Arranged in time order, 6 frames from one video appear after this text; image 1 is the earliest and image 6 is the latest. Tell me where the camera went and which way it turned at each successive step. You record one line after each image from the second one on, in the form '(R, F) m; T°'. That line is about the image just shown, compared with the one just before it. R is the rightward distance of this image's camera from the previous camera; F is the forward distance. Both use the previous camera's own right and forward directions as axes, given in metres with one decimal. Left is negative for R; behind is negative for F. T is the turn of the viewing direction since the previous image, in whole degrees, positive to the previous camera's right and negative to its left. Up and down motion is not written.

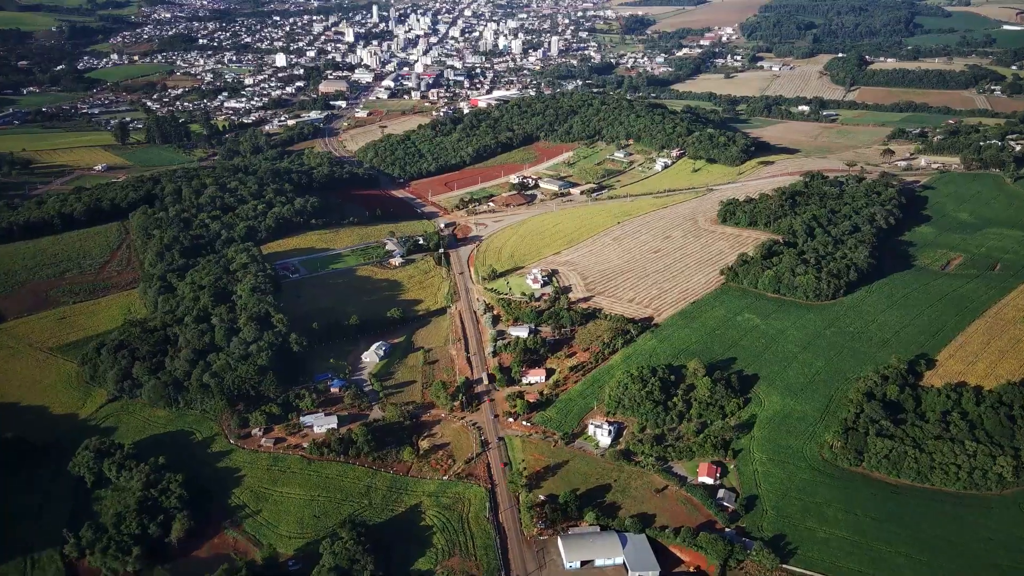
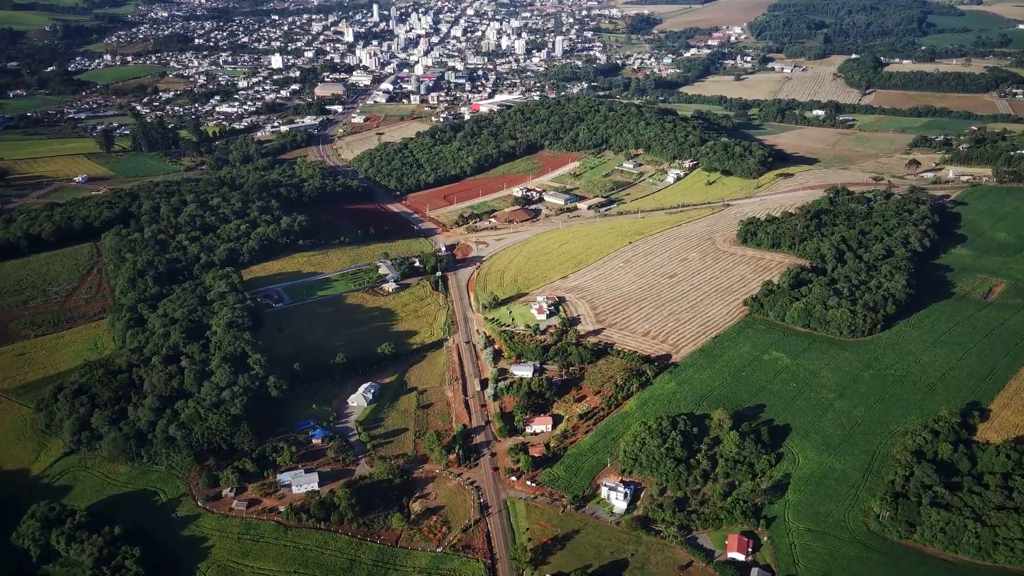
(0.0, +3.8) m; 0°
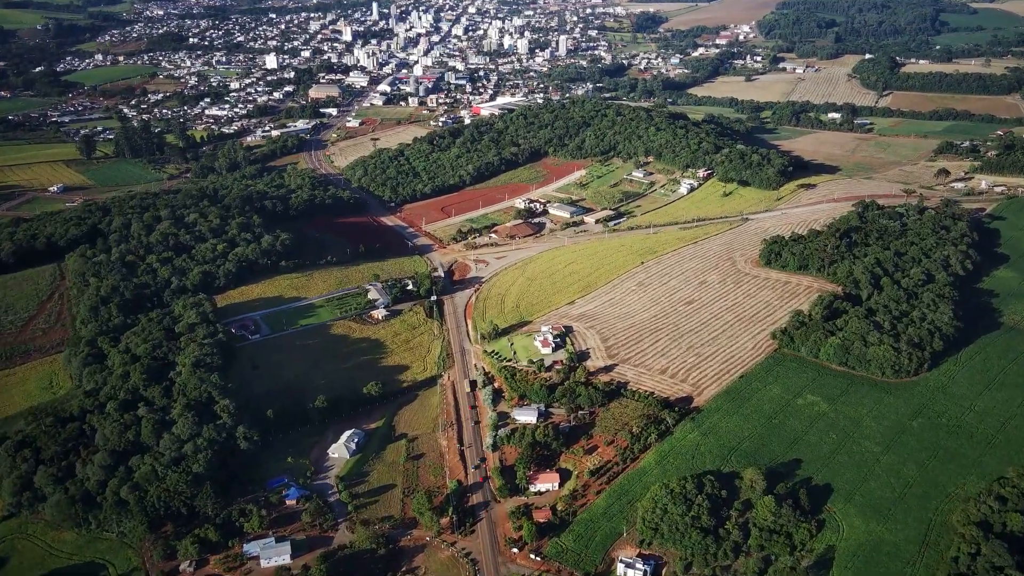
(0.0, +4.0) m; 0°
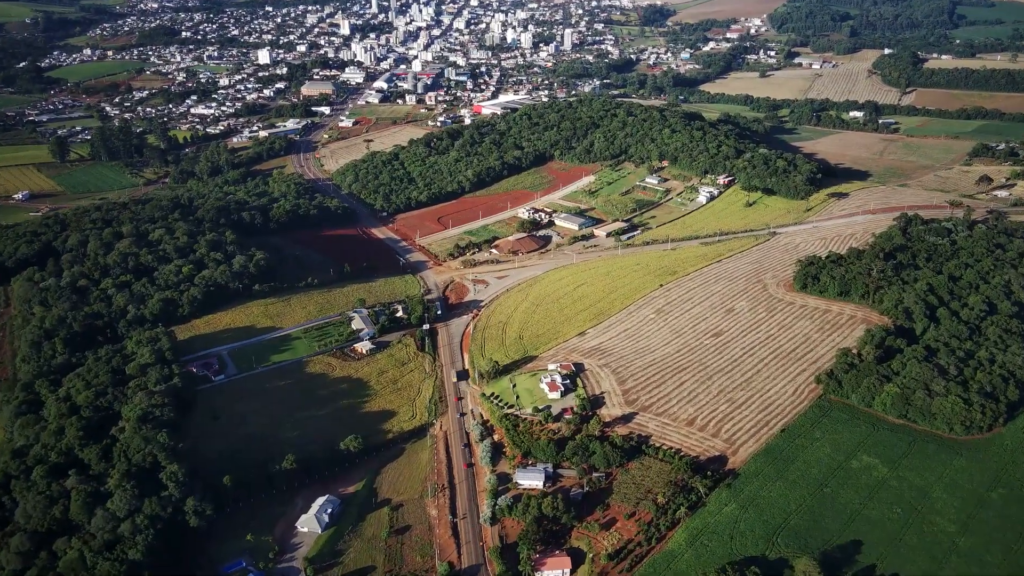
(0.0, +4.9) m; 0°
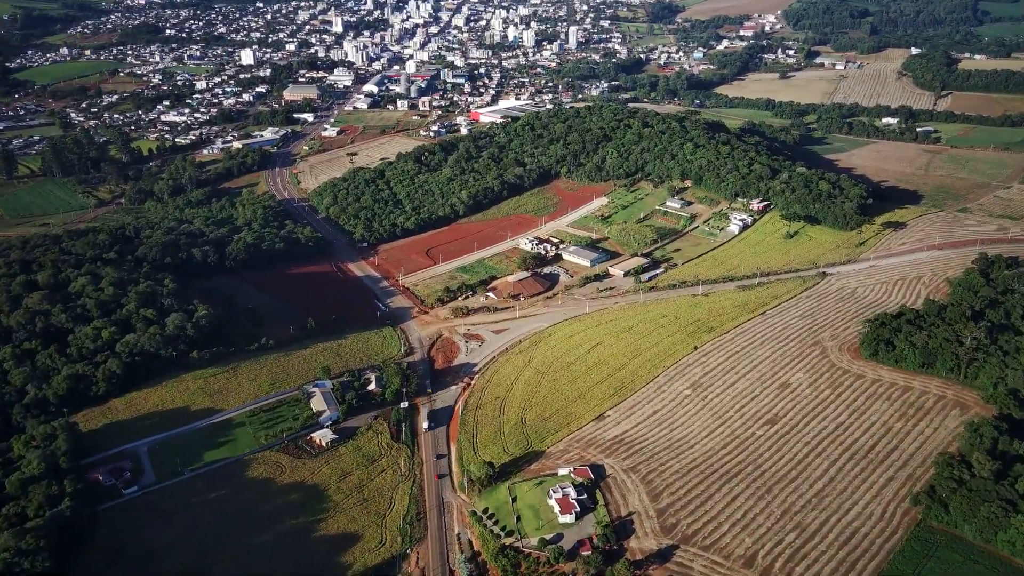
(+0.1, +7.6) m; 0°
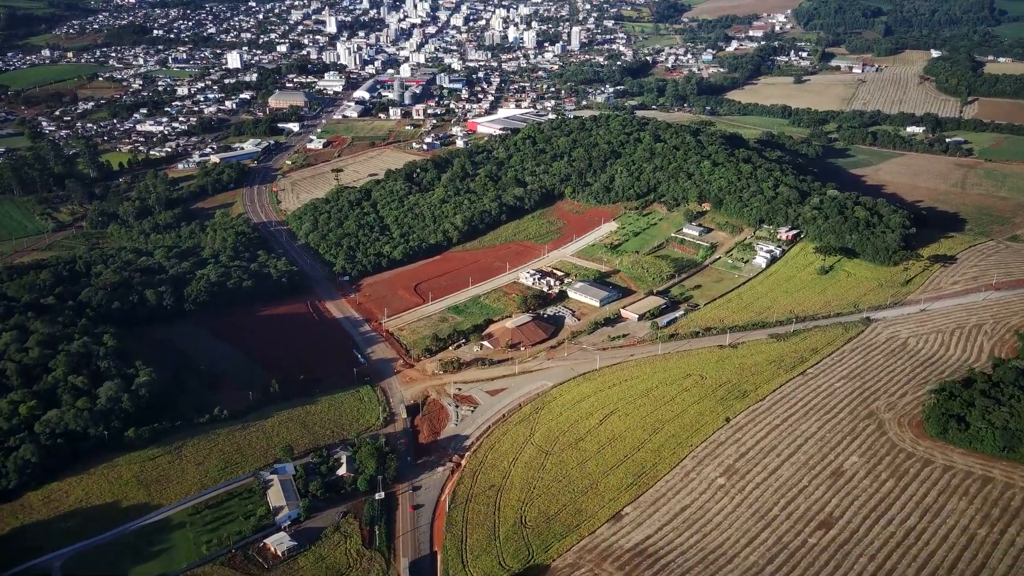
(+0.1, +5.1) m; 0°
